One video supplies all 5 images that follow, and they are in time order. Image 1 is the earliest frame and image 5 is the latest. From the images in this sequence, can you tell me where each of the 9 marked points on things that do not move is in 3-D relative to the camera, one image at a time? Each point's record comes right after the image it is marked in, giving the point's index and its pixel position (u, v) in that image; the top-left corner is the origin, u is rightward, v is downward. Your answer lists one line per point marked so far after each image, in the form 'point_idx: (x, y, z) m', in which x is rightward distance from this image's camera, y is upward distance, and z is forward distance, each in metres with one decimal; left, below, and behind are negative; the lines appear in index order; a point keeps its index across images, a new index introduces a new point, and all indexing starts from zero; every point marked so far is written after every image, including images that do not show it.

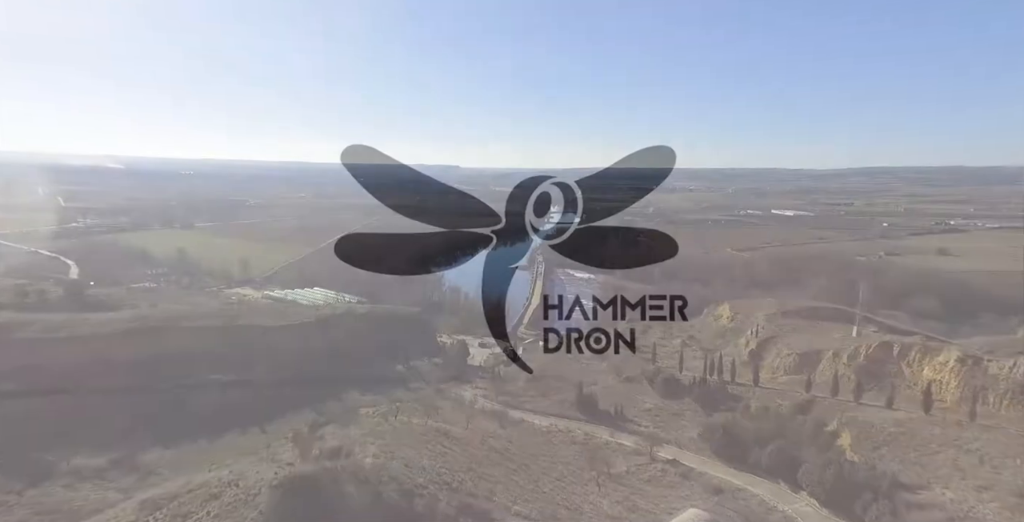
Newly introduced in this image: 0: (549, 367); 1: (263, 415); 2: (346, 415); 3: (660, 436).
0: (+1.2, -3.5, +17.1) m
1: (-6.1, -3.8, +12.9) m
2: (-3.8, -3.5, +11.9) m
3: (+3.1, -3.7, +11.1) m
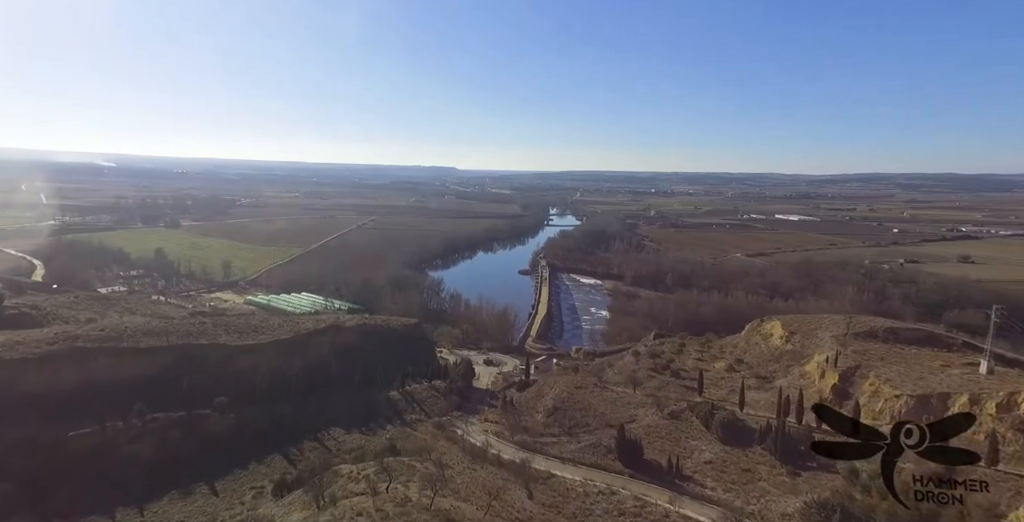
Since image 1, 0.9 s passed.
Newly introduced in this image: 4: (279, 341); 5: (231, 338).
0: (+1.6, -3.7, +14.4) m
1: (-5.7, -4.0, +10.1) m
2: (-3.3, -3.7, +9.1) m
3: (+3.6, -3.9, +8.3) m
4: (-6.5, -2.2, +14.6) m
5: (-7.5, -2.1, +13.9) m
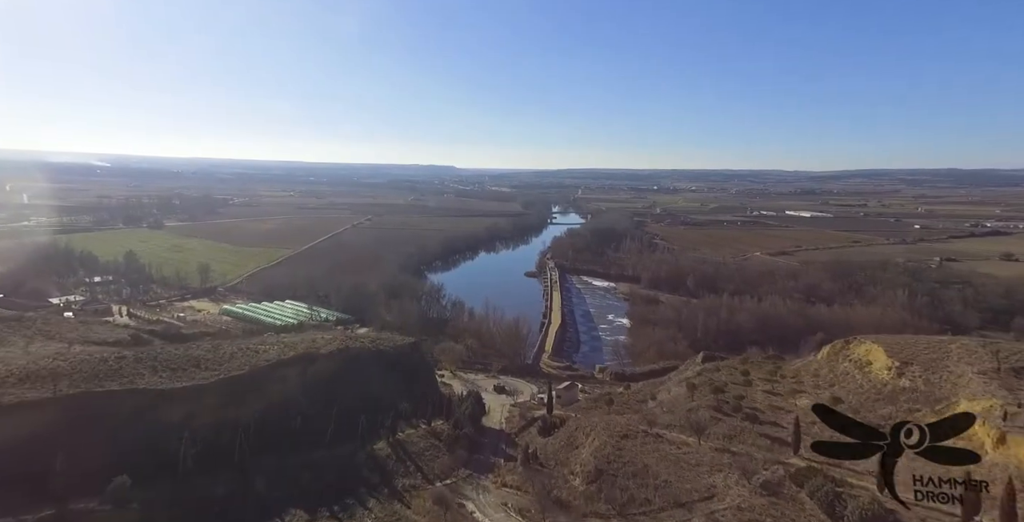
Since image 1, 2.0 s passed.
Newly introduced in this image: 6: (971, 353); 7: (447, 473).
0: (+2.1, -3.9, +10.8) m
1: (-5.1, -4.2, +6.5) m
2: (-2.8, -3.9, +5.5) m
3: (+4.1, -4.1, +4.7) m
4: (-6.0, -2.5, +11.0) m
5: (-7.0, -2.3, +10.3) m
6: (+9.4, -1.9, +10.8) m
7: (-1.3, -4.4, +10.9) m
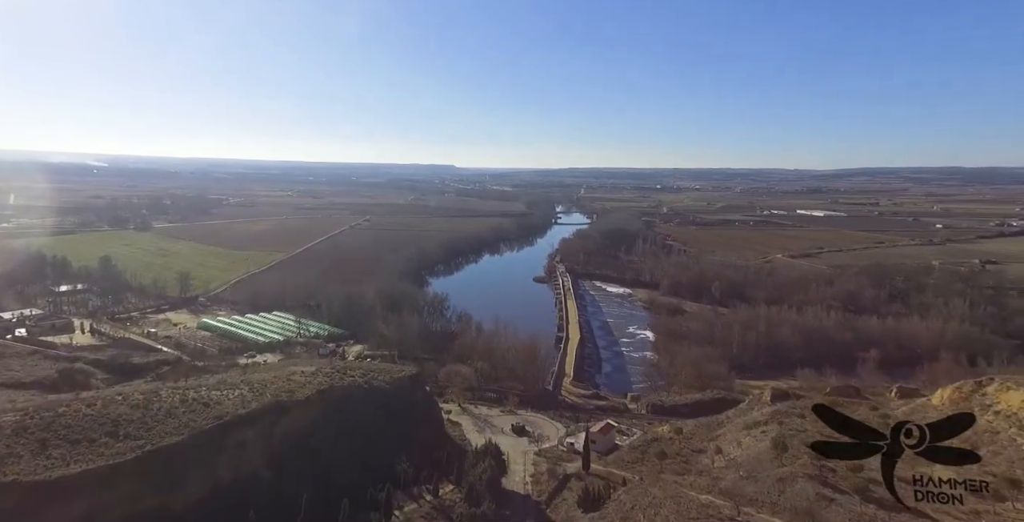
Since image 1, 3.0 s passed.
0: (+2.7, -4.3, +7.7) m
1: (-4.5, -4.6, +3.4) m
2: (-2.2, -4.3, +2.4) m
3: (+4.7, -4.5, +1.6) m
4: (-5.4, -2.9, +7.9) m
5: (-6.4, -2.7, +7.2) m
6: (+10.0, -2.2, +7.7) m
7: (-0.7, -4.8, +7.8) m
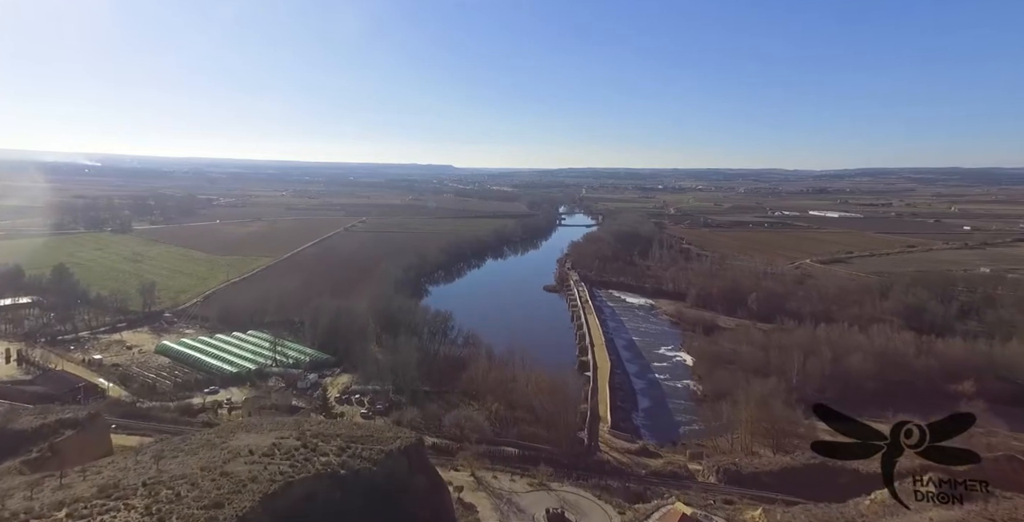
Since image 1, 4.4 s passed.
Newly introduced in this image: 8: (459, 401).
0: (+3.5, -4.8, +3.6) m
1: (-3.8, -5.1, -0.7) m
2: (-1.4, -4.8, -1.7) m
3: (+5.5, -5.0, -2.4) m
4: (-4.6, -3.4, +3.9) m
5: (-5.7, -3.2, +3.2) m
6: (+10.8, -2.7, +3.7) m
7: (0.0, -5.3, +3.8) m
8: (-1.8, -4.6, +17.4) m
